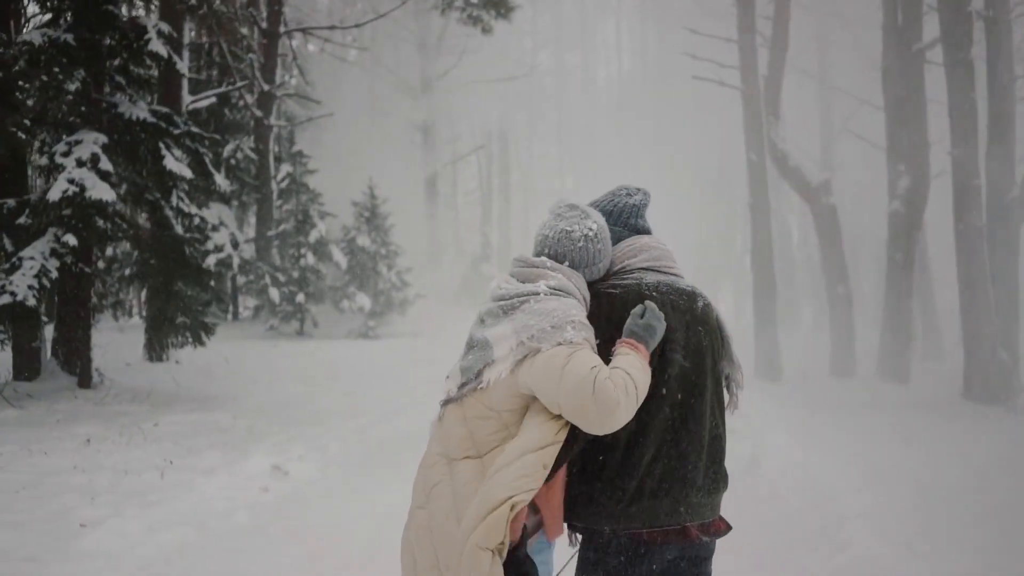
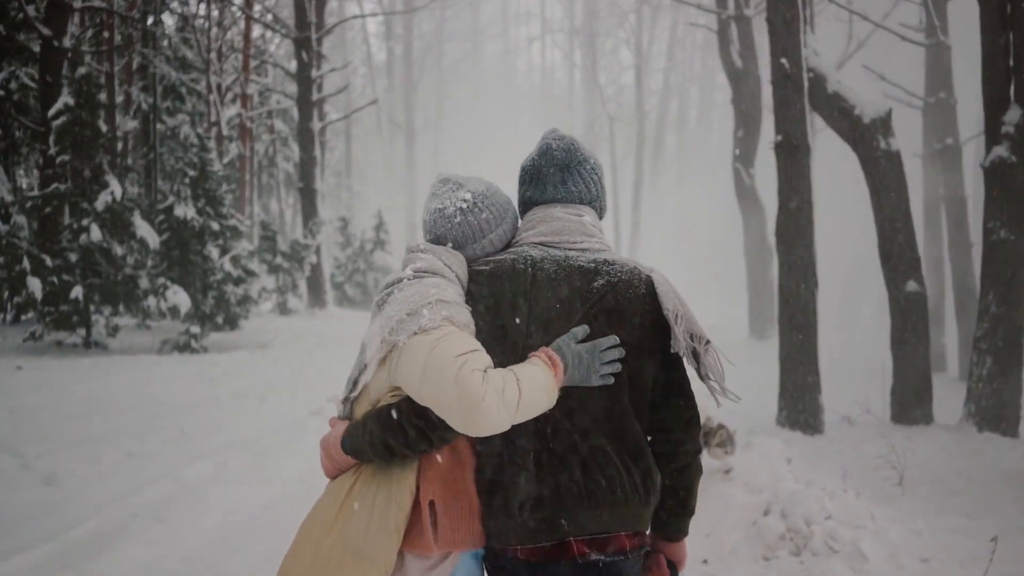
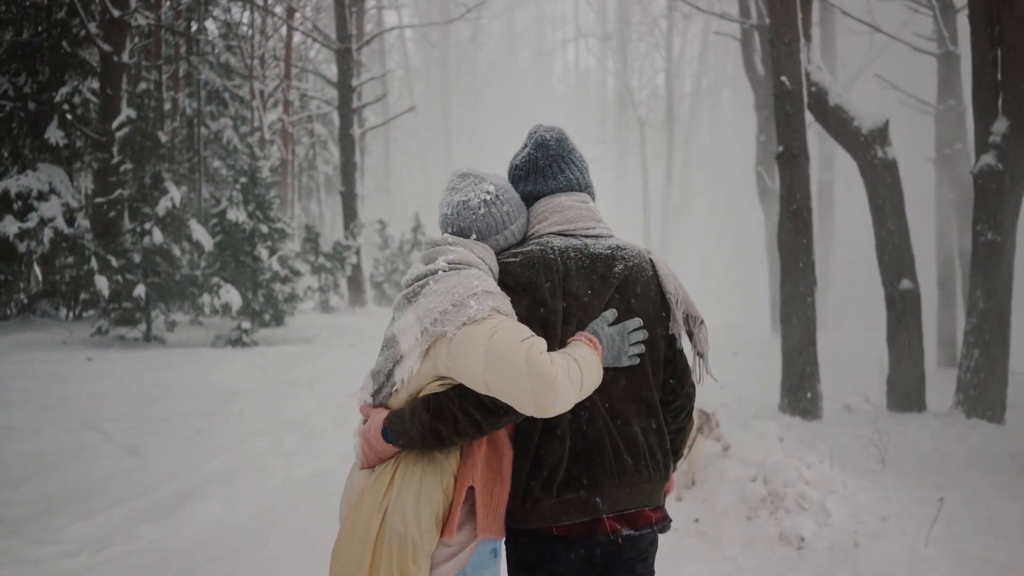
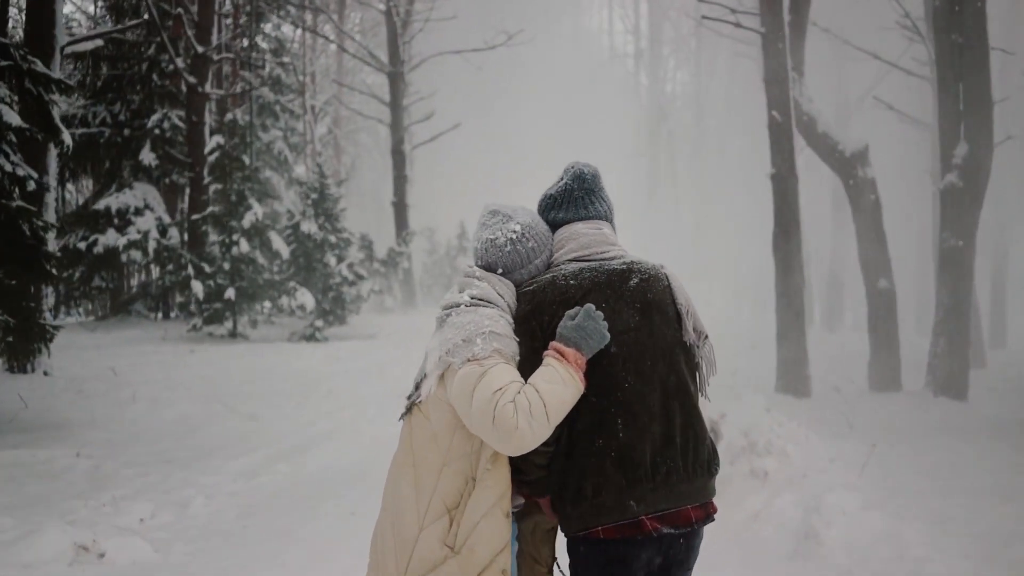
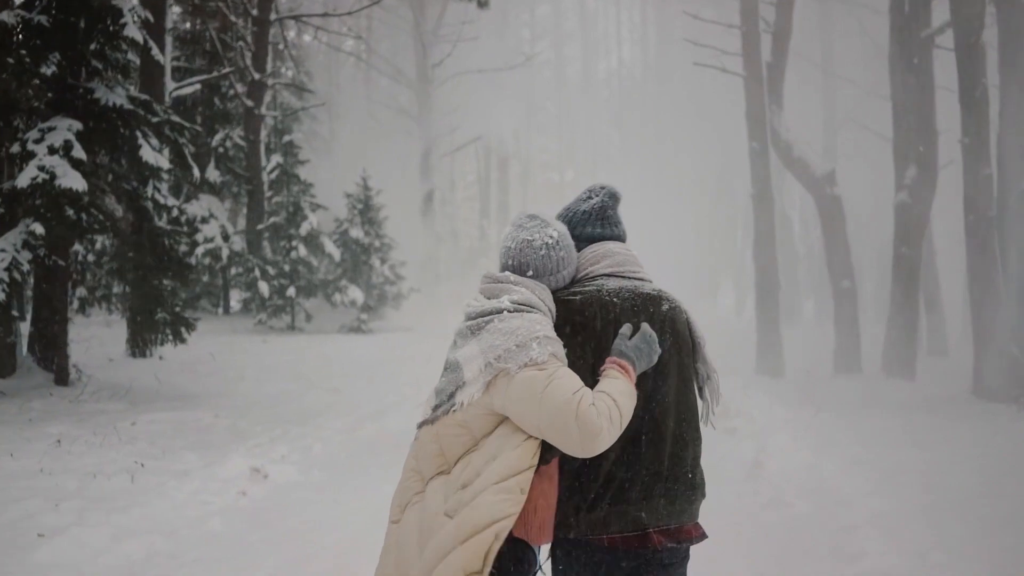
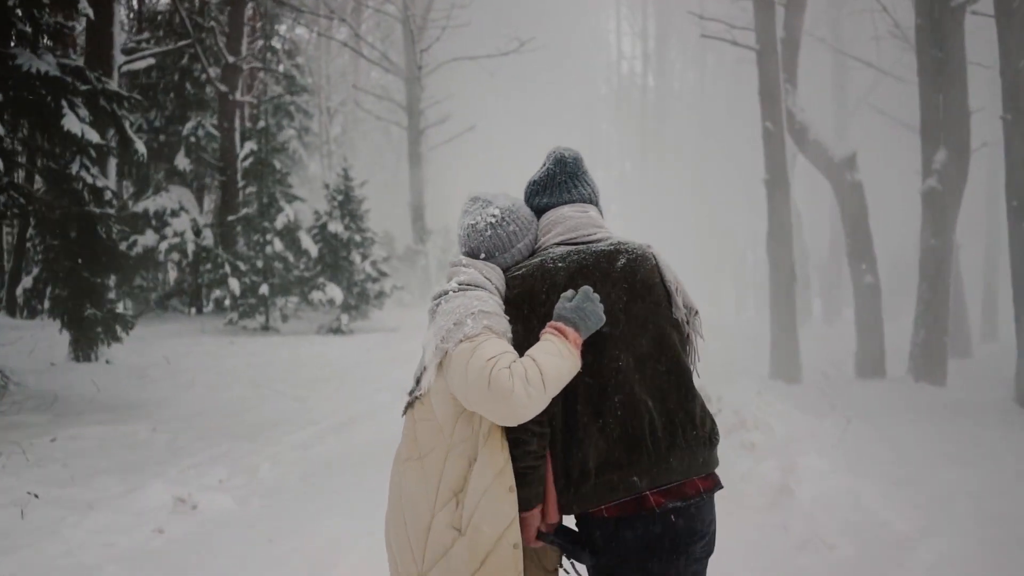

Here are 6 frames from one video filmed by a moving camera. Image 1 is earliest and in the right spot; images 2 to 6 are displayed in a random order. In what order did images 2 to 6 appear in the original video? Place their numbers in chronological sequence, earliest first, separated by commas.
5, 6, 4, 3, 2
